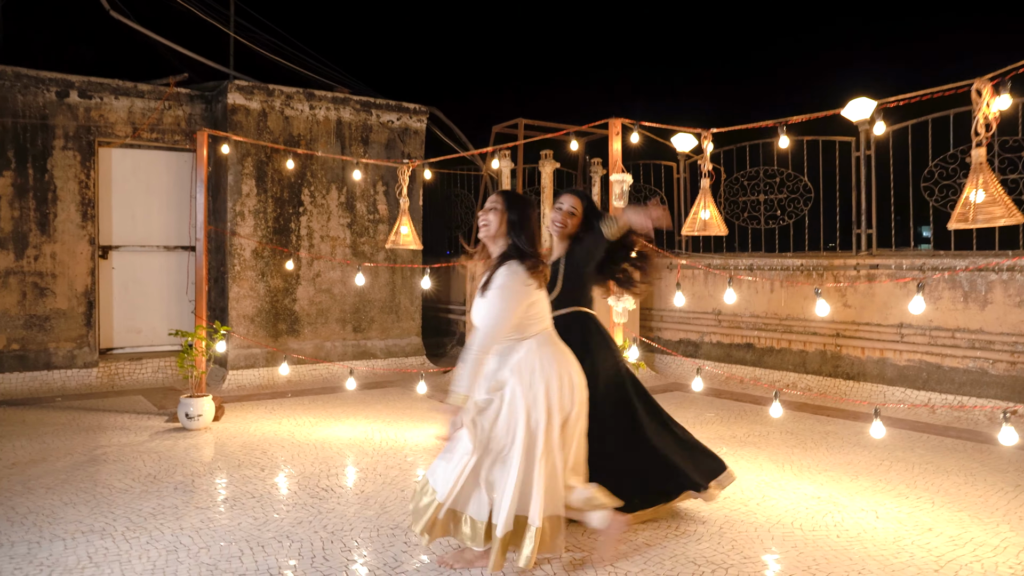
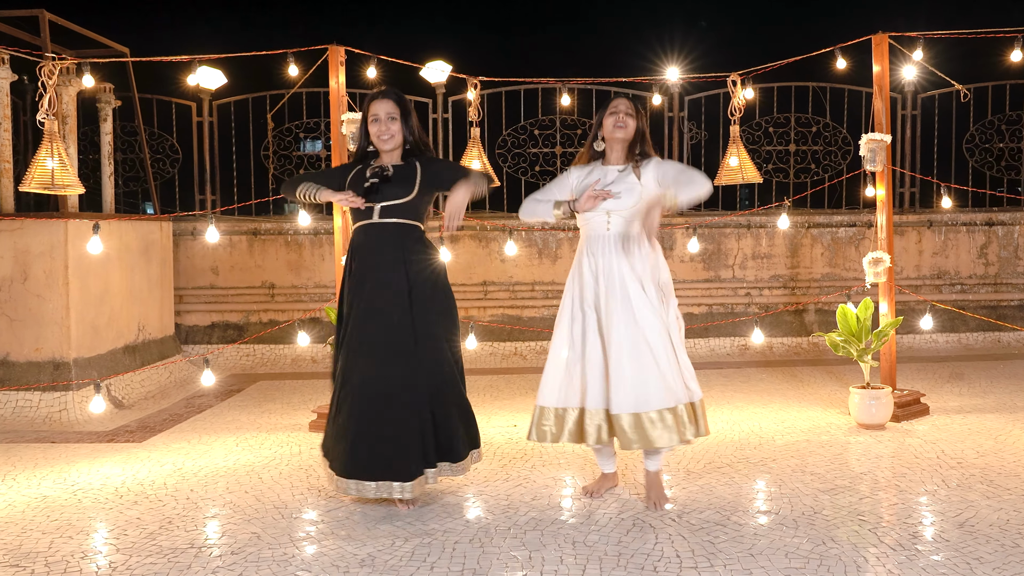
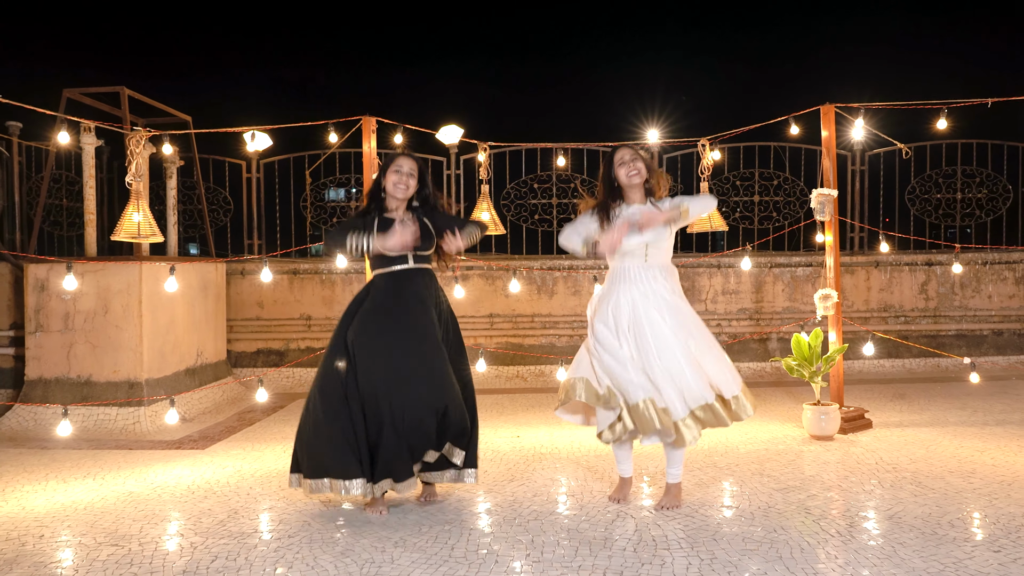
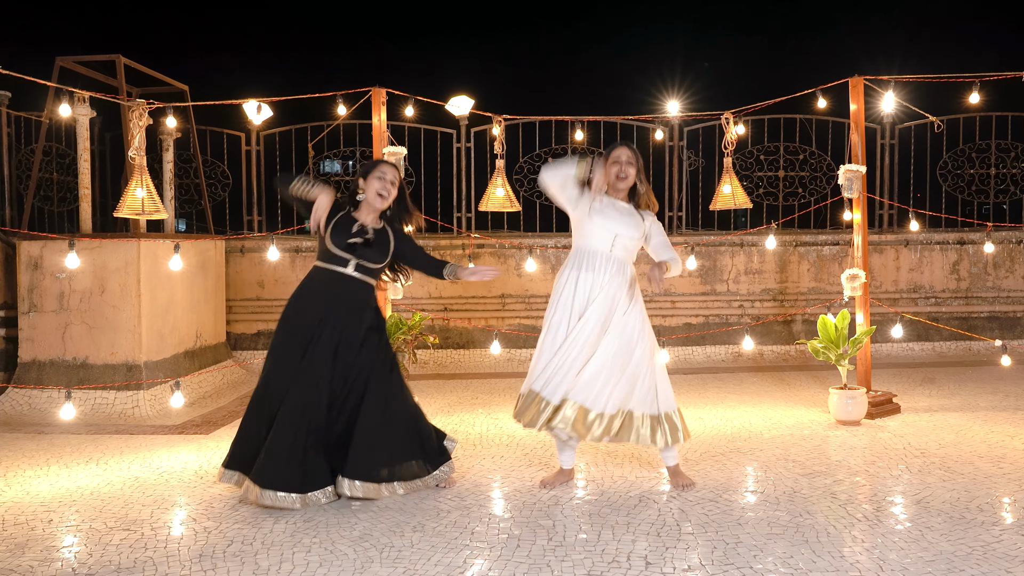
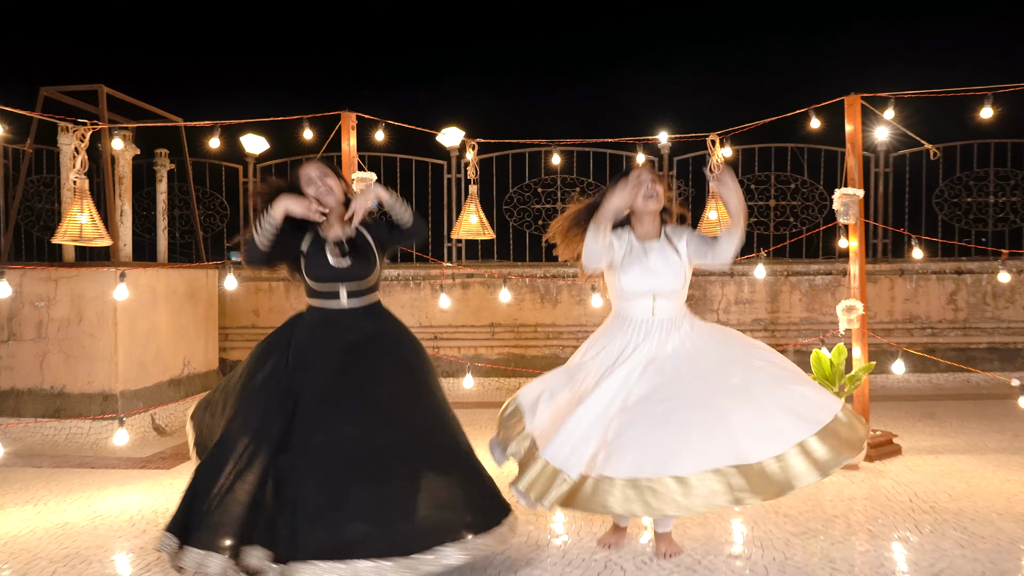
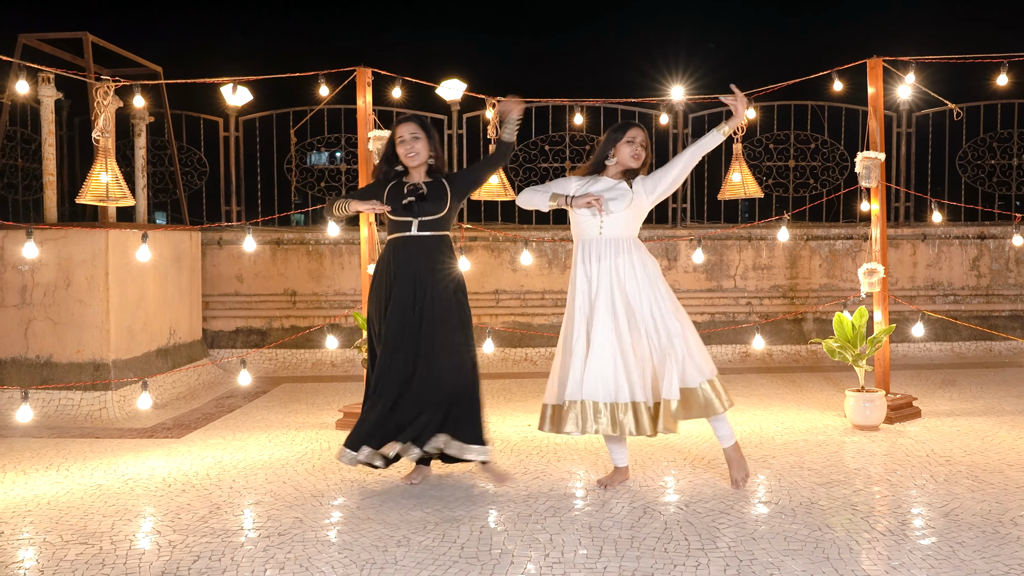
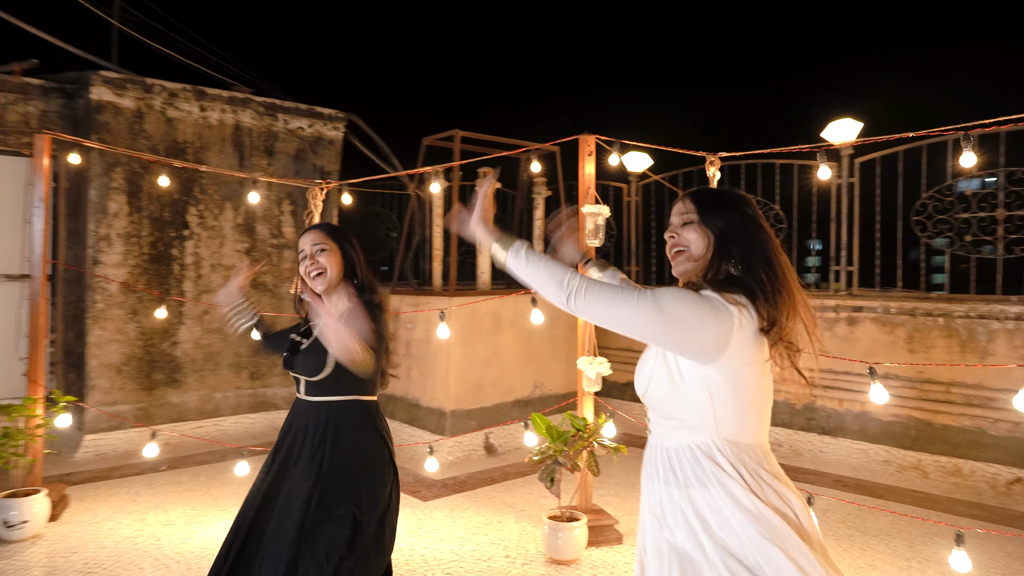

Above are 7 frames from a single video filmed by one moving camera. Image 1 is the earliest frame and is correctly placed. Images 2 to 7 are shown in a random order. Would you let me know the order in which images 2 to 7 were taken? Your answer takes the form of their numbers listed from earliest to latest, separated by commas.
7, 5, 3, 4, 2, 6
